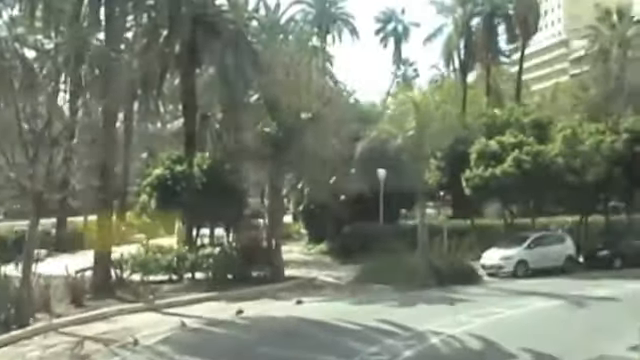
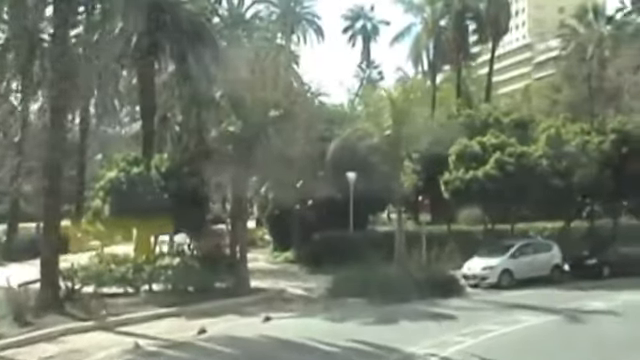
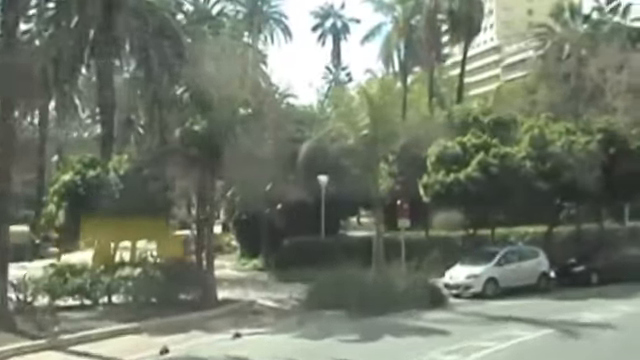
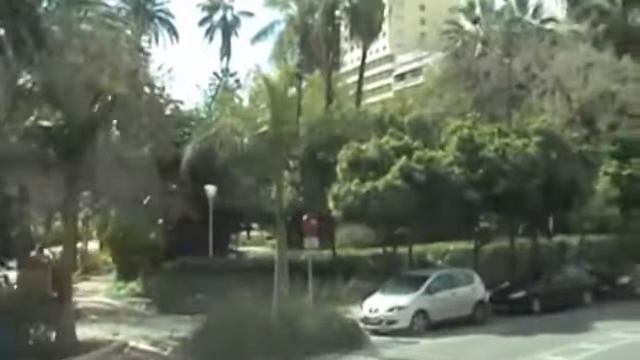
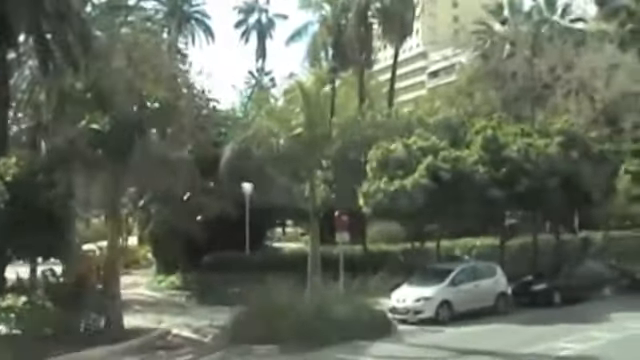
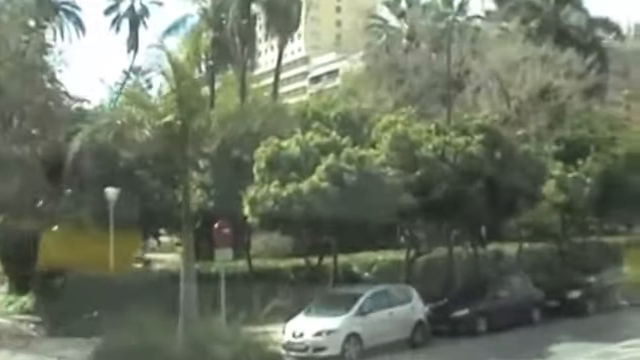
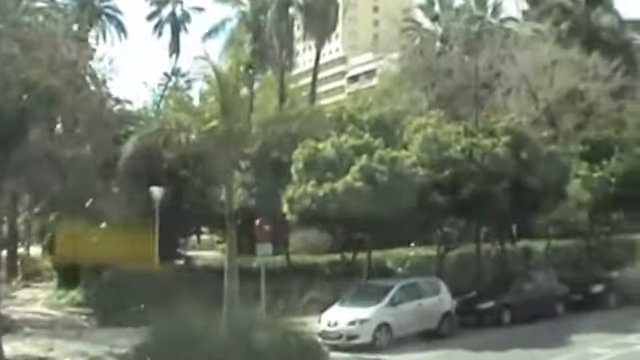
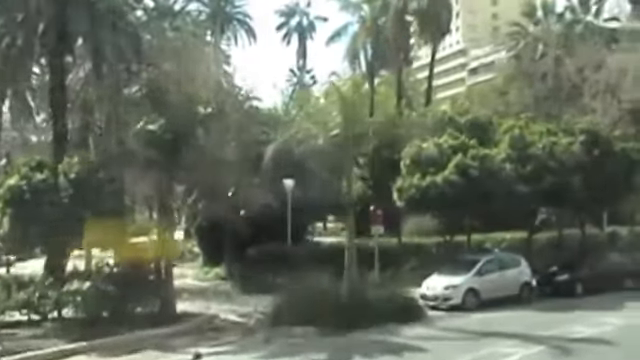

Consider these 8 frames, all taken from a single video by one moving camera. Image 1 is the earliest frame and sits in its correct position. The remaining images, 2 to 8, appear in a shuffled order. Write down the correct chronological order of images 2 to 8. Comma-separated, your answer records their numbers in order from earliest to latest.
2, 3, 8, 5, 4, 7, 6
